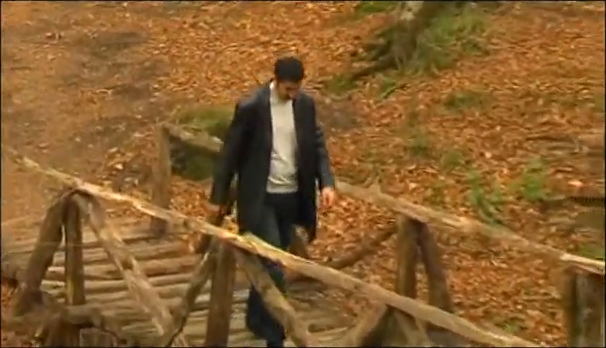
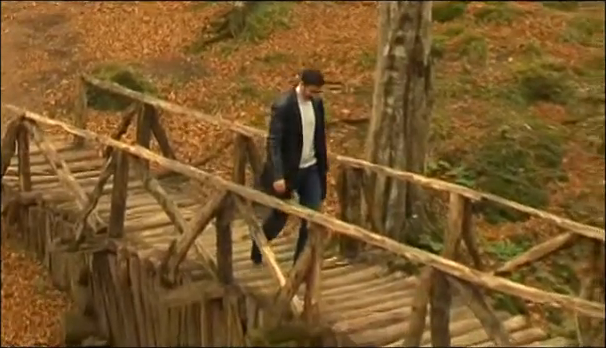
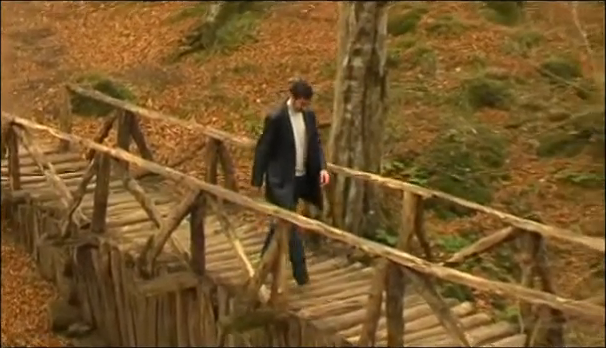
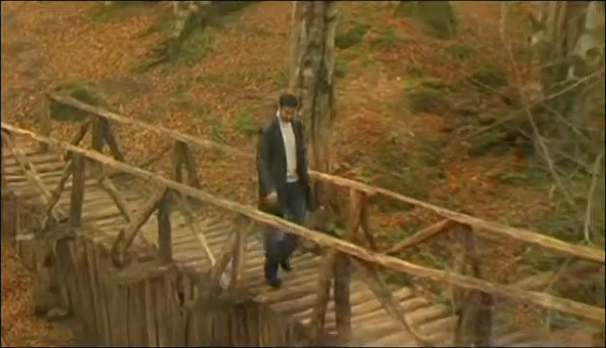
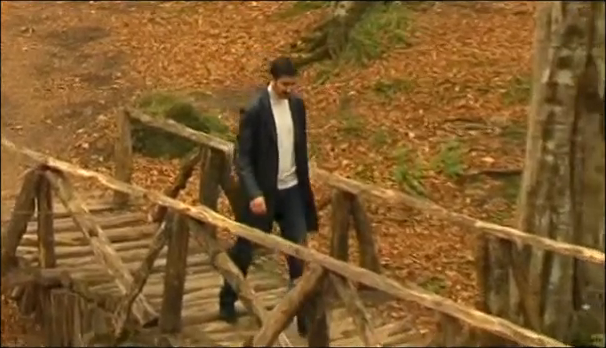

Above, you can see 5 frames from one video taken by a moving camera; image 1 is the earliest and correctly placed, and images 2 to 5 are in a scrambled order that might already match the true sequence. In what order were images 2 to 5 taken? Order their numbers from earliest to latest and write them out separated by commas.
5, 2, 3, 4
